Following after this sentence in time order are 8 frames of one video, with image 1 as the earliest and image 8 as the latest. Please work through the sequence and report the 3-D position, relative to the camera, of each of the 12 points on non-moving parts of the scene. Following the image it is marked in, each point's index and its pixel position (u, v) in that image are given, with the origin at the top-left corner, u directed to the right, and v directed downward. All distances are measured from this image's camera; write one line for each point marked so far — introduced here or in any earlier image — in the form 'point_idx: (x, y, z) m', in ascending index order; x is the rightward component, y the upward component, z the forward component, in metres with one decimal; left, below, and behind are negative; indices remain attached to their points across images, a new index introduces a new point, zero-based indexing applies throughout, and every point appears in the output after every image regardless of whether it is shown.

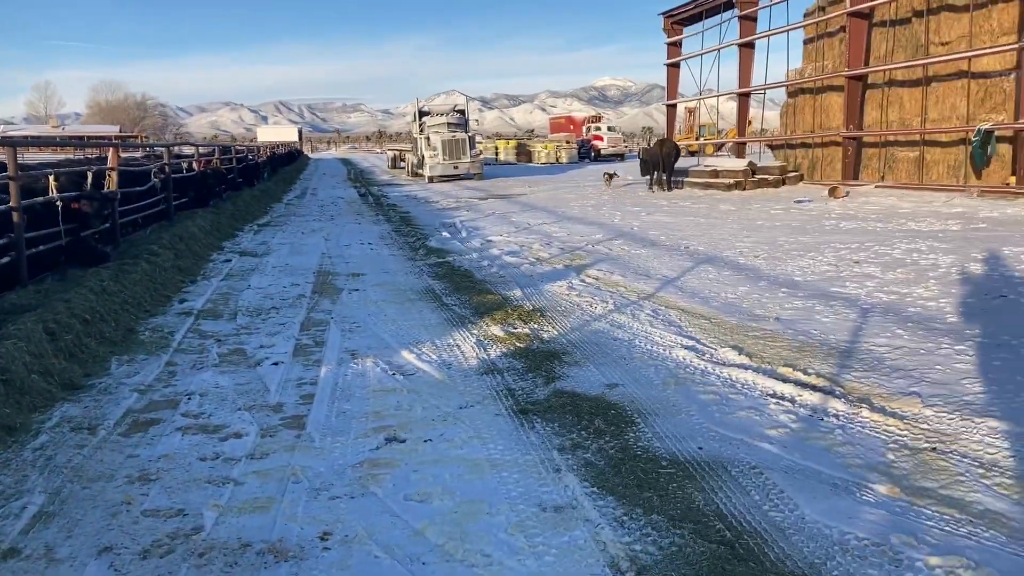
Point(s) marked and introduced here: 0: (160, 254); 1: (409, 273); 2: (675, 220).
0: (-3.0, +0.3, +8.0) m
1: (-1.0, +0.1, +8.5) m
2: (+2.4, +1.0, +13.5) m
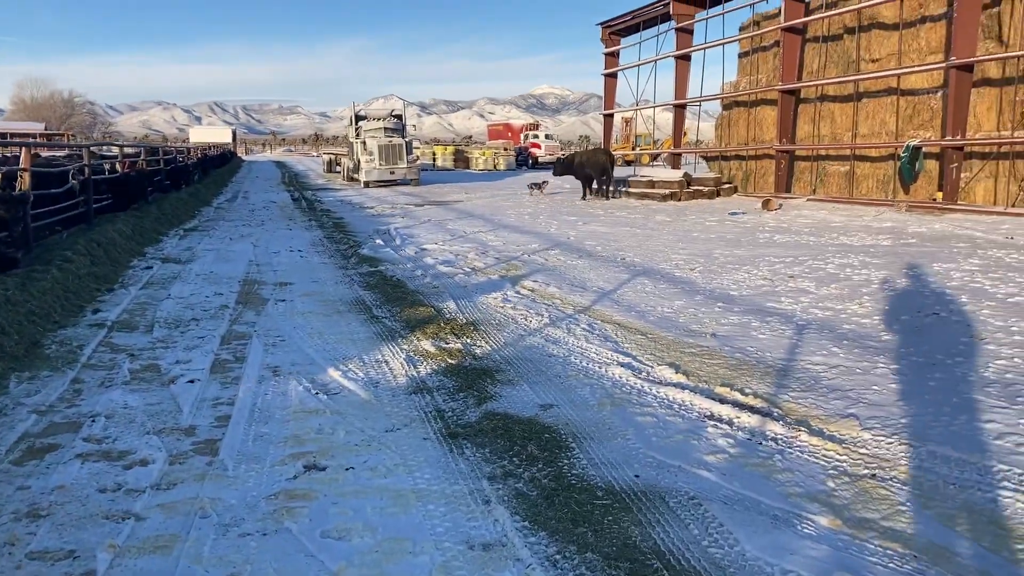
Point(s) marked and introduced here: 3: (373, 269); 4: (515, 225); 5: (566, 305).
0: (-3.6, +0.2, +7.6) m
1: (-1.5, +0.1, +8.3) m
2: (+1.4, +0.8, +13.5) m
3: (-1.4, +0.2, +9.2) m
4: (0.0, +1.0, +14.4) m
5: (+0.4, -0.1, +7.3) m
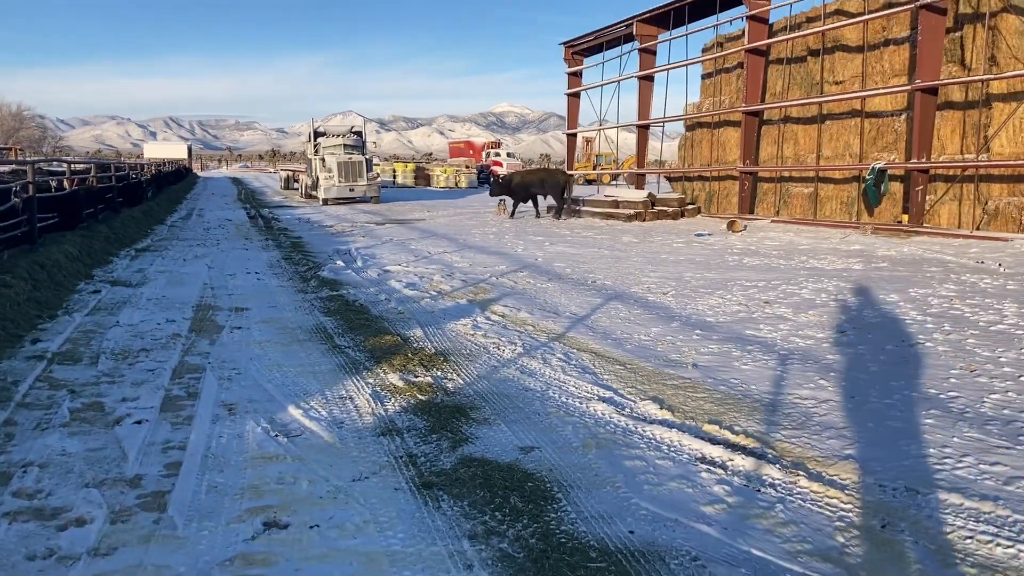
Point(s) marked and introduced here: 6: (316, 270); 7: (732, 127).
0: (-3.8, 0.0, +7.1) m
1: (-1.8, -0.2, +7.9) m
2: (+0.9, +0.5, +13.2) m
3: (-1.7, 0.0, +8.9) m
4: (-0.5, +0.6, +14.1) m
5: (+0.2, -0.3, +7.0) m
6: (-2.3, +0.2, +10.7) m
7: (+4.7, +3.4, +19.7) m
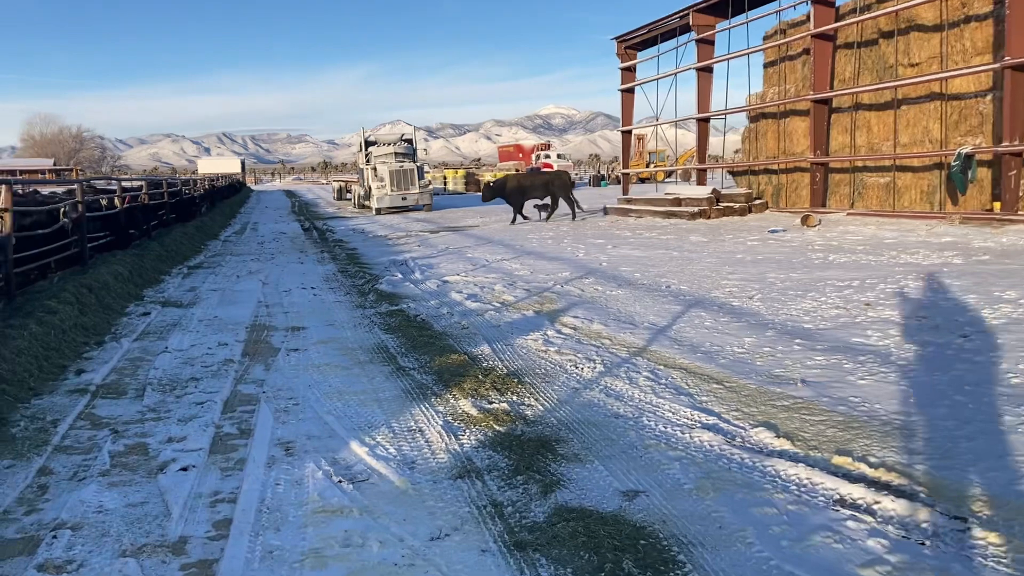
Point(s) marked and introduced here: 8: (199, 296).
0: (-3.3, -0.2, +6.7) m
1: (-1.2, -0.3, +7.4) m
2: (+1.8, +0.5, +12.6) m
3: (-1.1, -0.2, +8.3) m
4: (+0.4, +0.5, +13.5) m
5: (+0.7, -0.4, +6.4) m
6: (-1.5, +0.1, +10.2) m
7: (+5.8, +3.5, +18.8) m
8: (-3.1, -0.1, +9.1) m
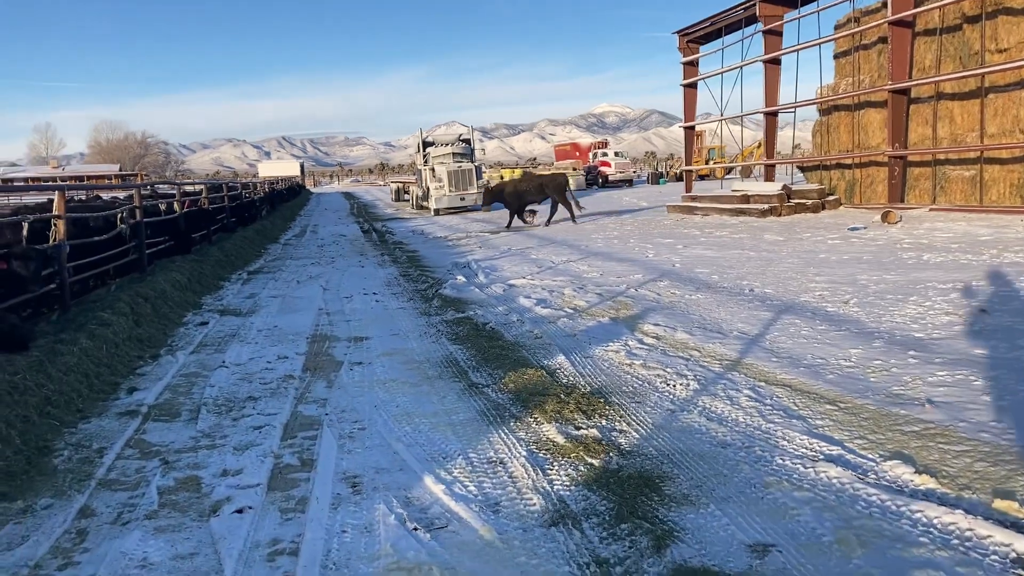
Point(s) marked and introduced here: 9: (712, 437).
0: (-2.8, -0.2, +6.4) m
1: (-0.7, -0.4, +6.9) m
2: (+2.7, +0.4, +11.9) m
3: (-0.4, -0.2, +7.9) m
4: (+1.3, +0.5, +13.0) m
5: (+1.2, -0.4, +5.8) m
6: (-0.8, 0.0, +9.8) m
7: (+7.0, +3.5, +17.9) m
8: (-2.4, -0.1, +8.7) m
9: (+0.9, -0.7, +4.1) m
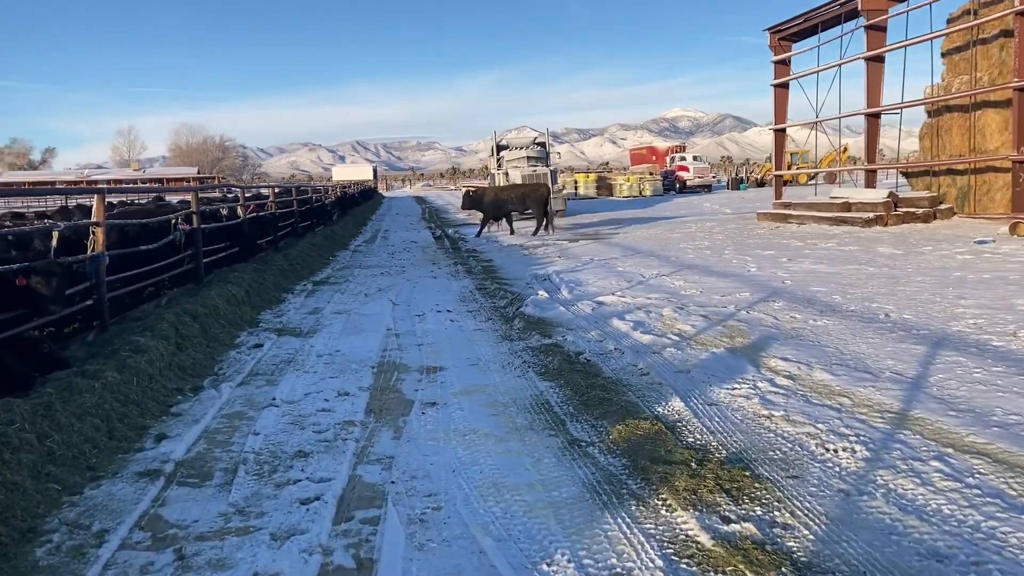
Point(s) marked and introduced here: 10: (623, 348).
0: (-2.2, -0.3, +5.5) m
1: (0.0, -0.5, +5.9) m
2: (+3.7, +0.2, +10.6) m
3: (+0.3, -0.4, +6.8) m
4: (+2.4, +0.3, +11.8) m
5: (+1.8, -0.6, +4.6) m
6: (+0.1, -0.2, +8.8) m
7: (+8.5, +3.2, +16.3) m
8: (-1.6, -0.3, +7.8) m
9: (+1.3, -0.8, +3.0) m
10: (+0.8, -0.4, +6.4) m
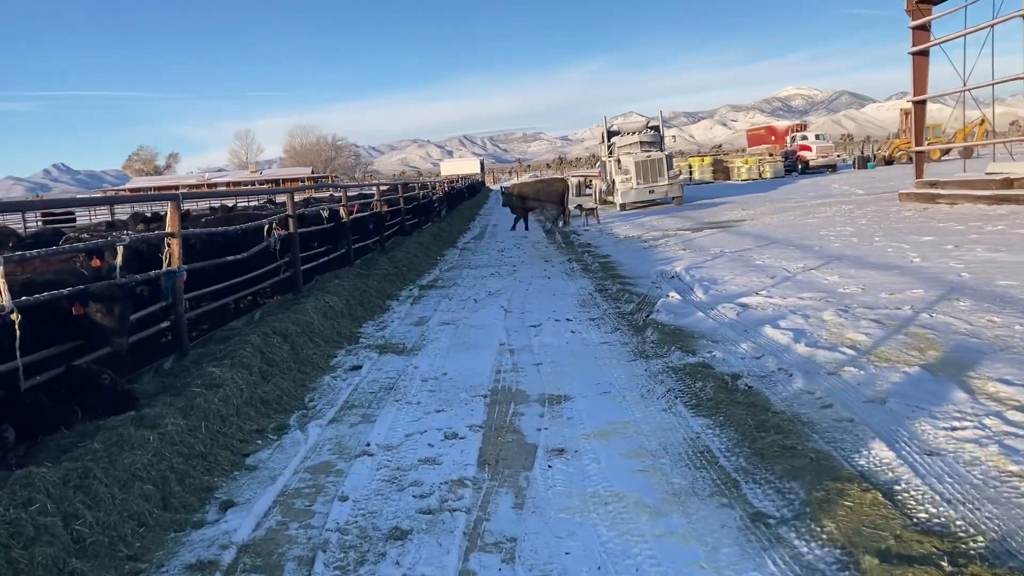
0: (-1.4, -0.5, +4.7) m
1: (+0.7, -0.6, +4.8) m
2: (+4.9, +0.3, +9.1) m
3: (+1.1, -0.4, +5.7) m
4: (+3.8, +0.4, +10.4) m
5: (+2.4, -0.6, +3.4) m
6: (+1.1, -0.2, +7.7) m
7: (+10.3, +3.4, +14.1) m
8: (-0.6, -0.4, +6.9) m
9: (+1.7, -0.9, +1.8) m
10: (+1.6, -0.5, +5.3) m
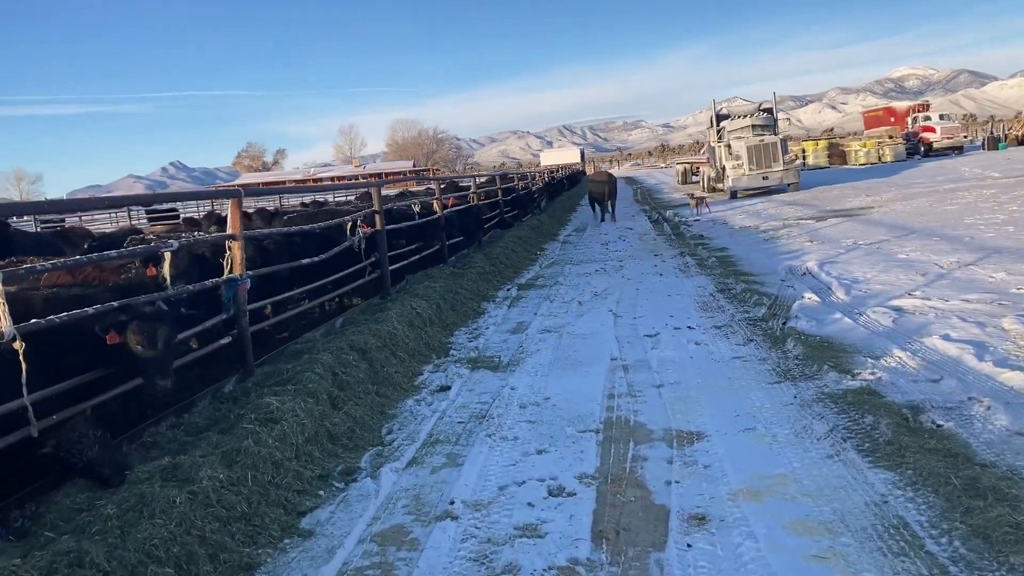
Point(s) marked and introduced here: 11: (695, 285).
0: (-0.9, -0.5, +3.9) m
1: (+1.2, -0.6, +3.8) m
2: (+5.9, +0.3, +7.6) m
3: (+1.7, -0.5, +4.7) m
4: (+4.9, +0.4, +9.0) m
5: (+2.7, -0.7, +2.2) m
6: (+1.9, -0.2, +6.6) m
7: (+11.7, +3.5, +12.0) m
8: (+0.1, -0.4, +6.1) m
9: (+1.9, -0.9, +0.7) m
10: (+2.1, -0.5, +4.2) m
11: (+1.7, 0.0, +8.6) m
